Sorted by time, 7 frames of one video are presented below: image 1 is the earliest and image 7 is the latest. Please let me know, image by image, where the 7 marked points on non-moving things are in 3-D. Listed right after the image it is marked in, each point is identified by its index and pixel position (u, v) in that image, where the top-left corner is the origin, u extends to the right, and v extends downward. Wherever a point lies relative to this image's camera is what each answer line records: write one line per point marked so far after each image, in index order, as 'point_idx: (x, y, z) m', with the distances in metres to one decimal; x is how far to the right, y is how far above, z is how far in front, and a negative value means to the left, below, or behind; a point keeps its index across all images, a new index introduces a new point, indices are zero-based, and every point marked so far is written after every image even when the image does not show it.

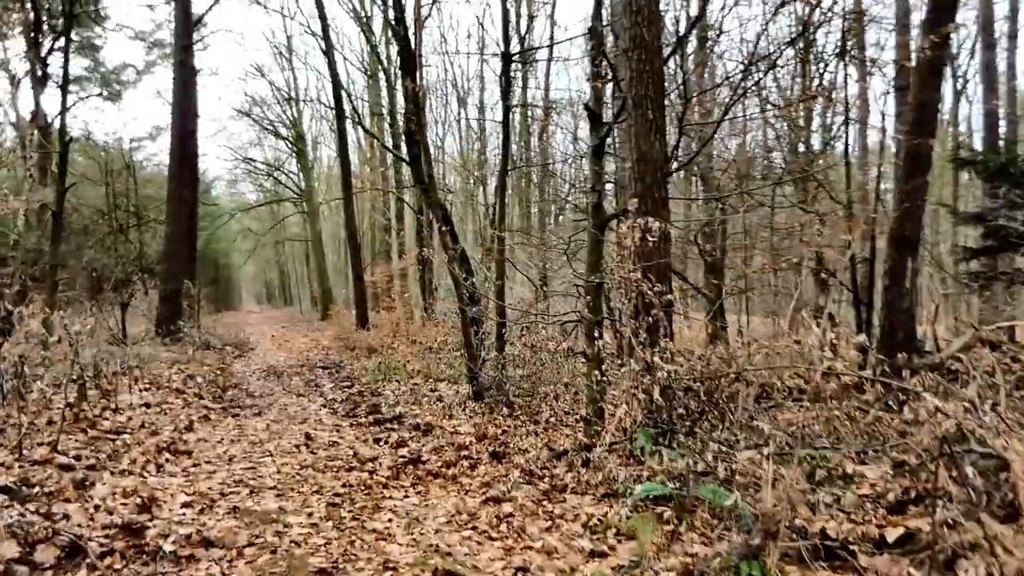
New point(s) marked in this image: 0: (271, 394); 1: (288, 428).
0: (-4.0, -1.7, +11.7) m
1: (-2.6, -1.6, +8.2) m
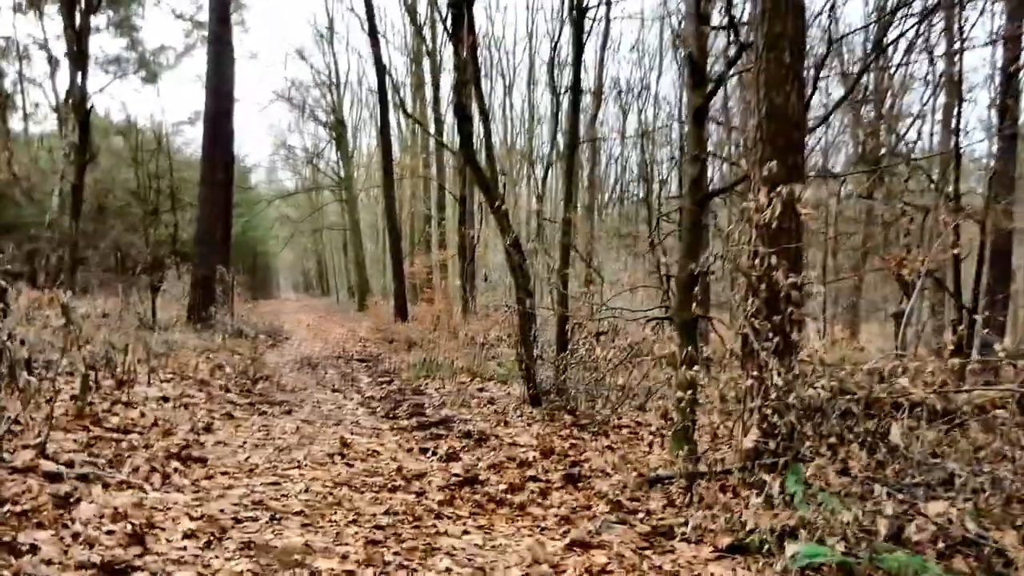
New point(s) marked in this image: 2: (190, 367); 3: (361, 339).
0: (-3.1, -1.5, +10.7) m
1: (-1.9, -1.4, +7.1) m
2: (-5.0, -1.2, +10.9) m
3: (-4.1, -1.4, +19.3) m
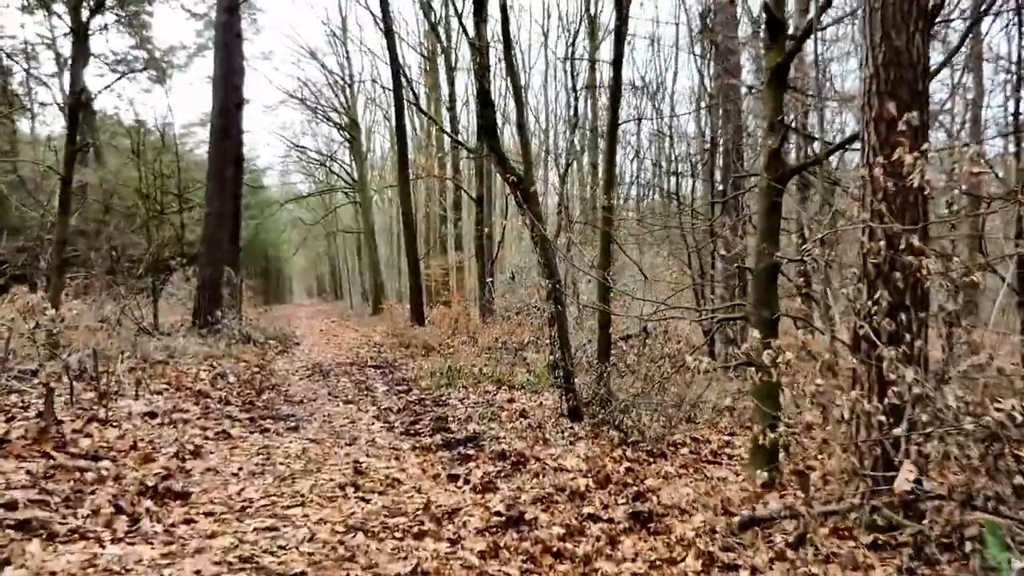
0: (-2.7, -1.5, +9.7) m
1: (-1.5, -1.4, +6.1) m
2: (-4.5, -1.2, +9.9) m
3: (-3.5, -1.4, +18.3) m
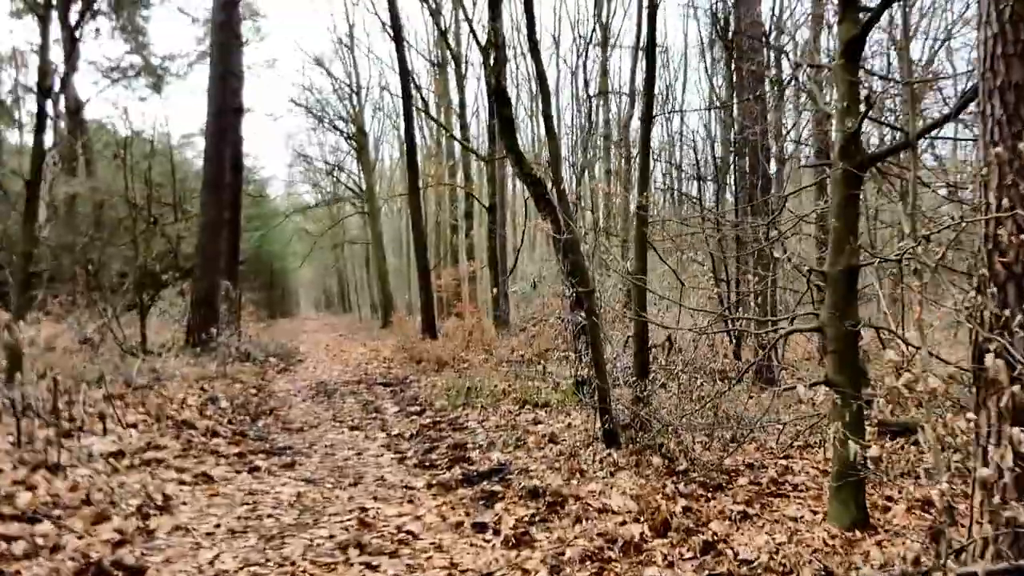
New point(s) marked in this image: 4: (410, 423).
0: (-2.4, -1.7, +8.7) m
1: (-1.3, -1.5, +5.1) m
2: (-4.2, -1.4, +8.9) m
3: (-3.2, -1.7, +17.3) m
4: (-1.3, -1.7, +8.9) m
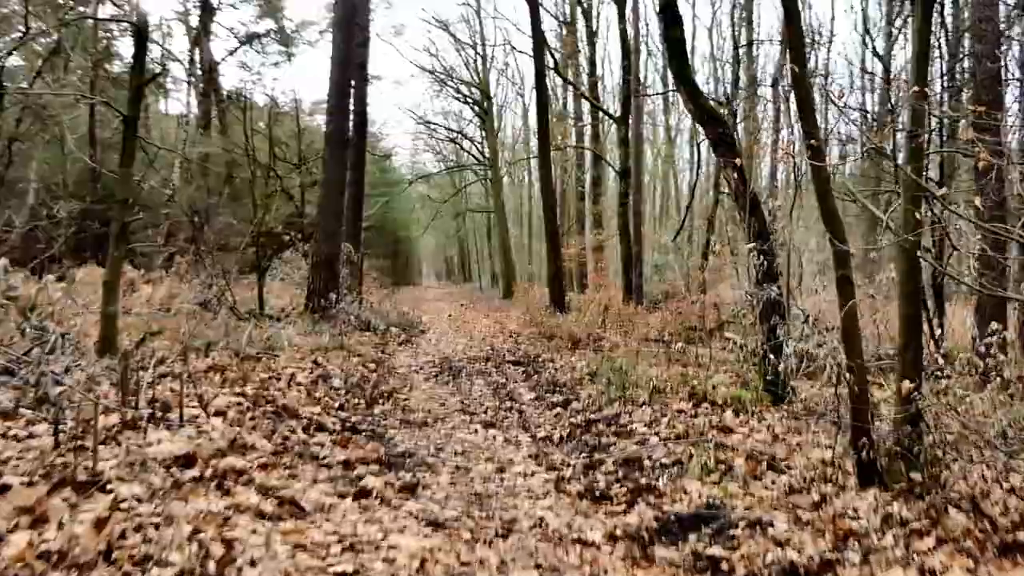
0: (-0.7, -1.3, +7.0) m
1: (-0.2, -1.3, +3.3) m
2: (-2.4, -1.0, +7.6) m
3: (0.0, -1.0, +15.6) m
4: (+0.5, -1.3, +7.1) m
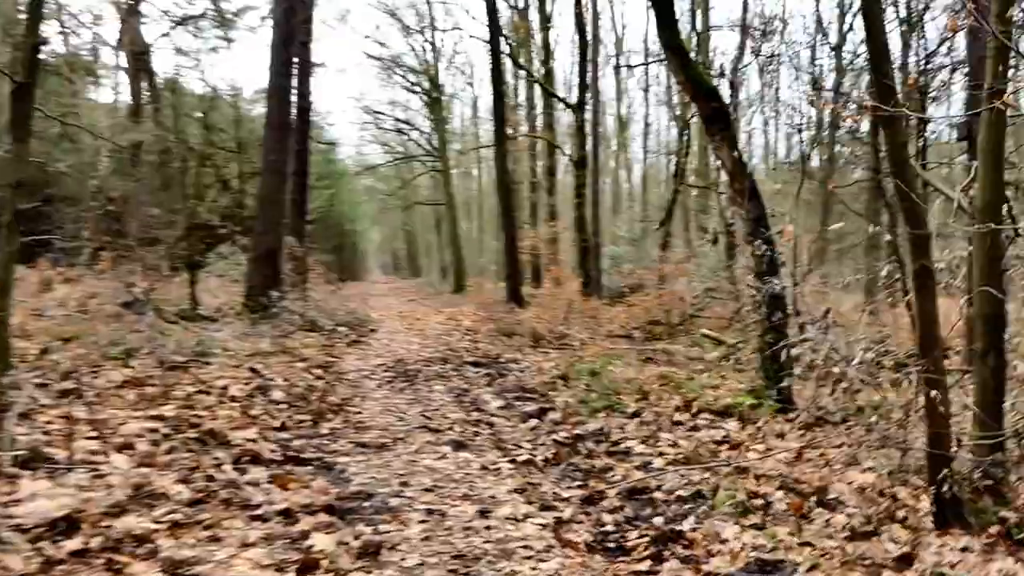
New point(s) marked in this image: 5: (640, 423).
0: (-0.9, -1.2, +6.0) m
1: (-0.1, -1.3, +2.3) m
2: (-2.7, -1.0, +6.4) m
3: (-0.9, -0.9, +14.6) m
4: (+0.2, -1.3, +6.1) m
5: (+1.1, -1.2, +6.3) m
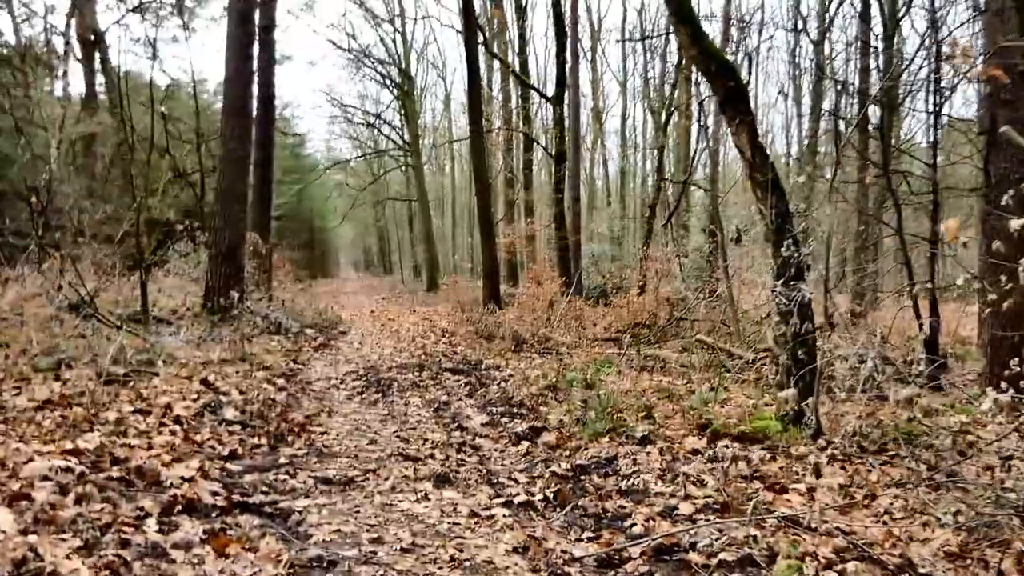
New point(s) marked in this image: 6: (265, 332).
0: (-1.0, -1.3, +5.1) m
1: (0.0, -1.3, +1.4) m
2: (-2.8, -1.0, +5.4) m
3: (-1.2, -0.9, +13.7) m
4: (+0.2, -1.3, +5.2) m
5: (+1.1, -1.2, +5.4) m
6: (-3.6, -0.6, +10.2) m
